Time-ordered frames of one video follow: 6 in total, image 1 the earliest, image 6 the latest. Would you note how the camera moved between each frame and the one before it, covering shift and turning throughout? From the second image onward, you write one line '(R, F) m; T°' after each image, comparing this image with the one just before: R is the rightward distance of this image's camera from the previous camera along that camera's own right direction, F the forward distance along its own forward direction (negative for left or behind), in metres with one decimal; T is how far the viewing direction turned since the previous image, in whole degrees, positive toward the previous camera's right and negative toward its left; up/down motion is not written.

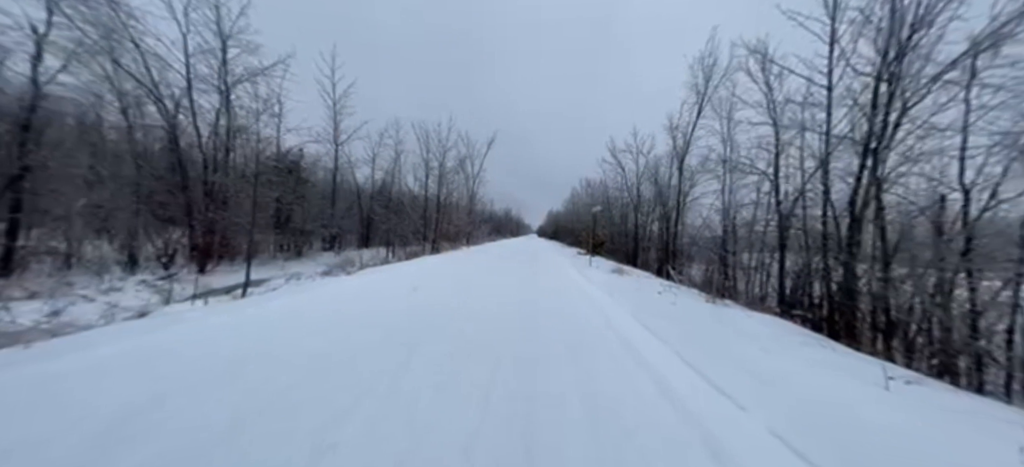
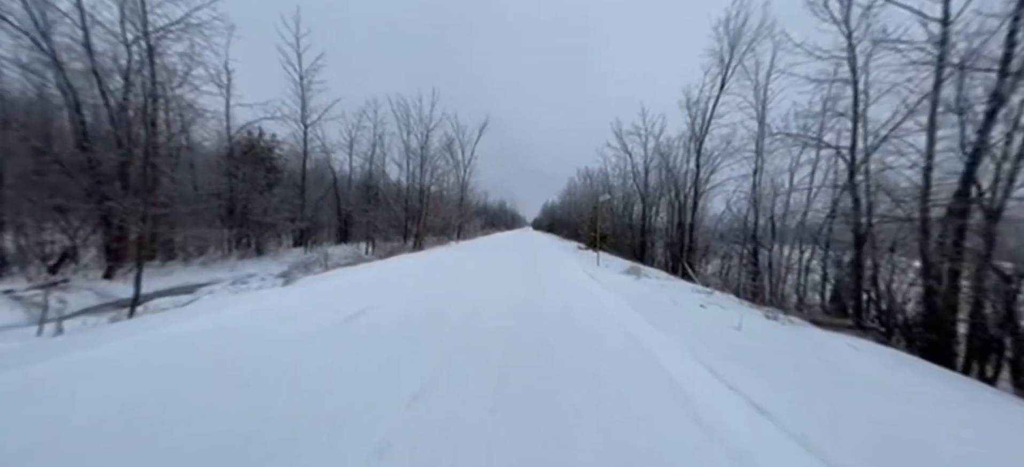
(+0.1, +2.3) m; +1°
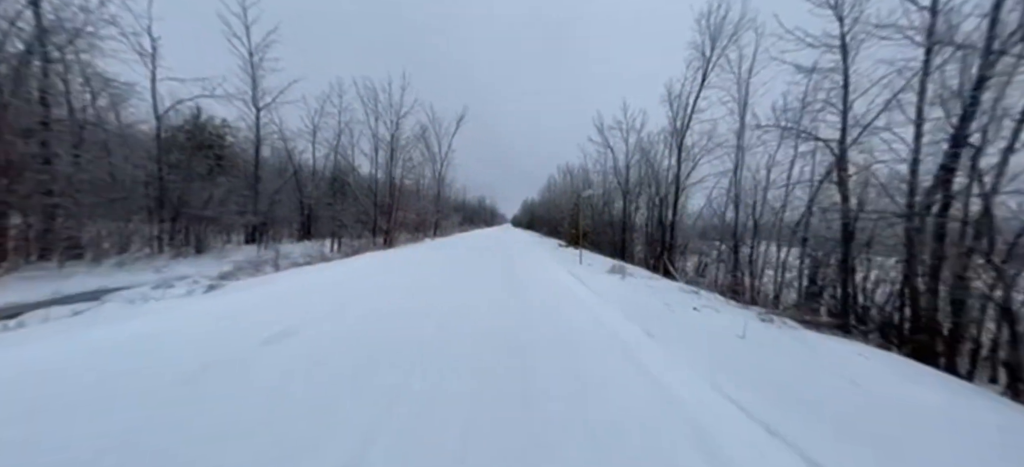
(+0.1, +0.9) m; +4°
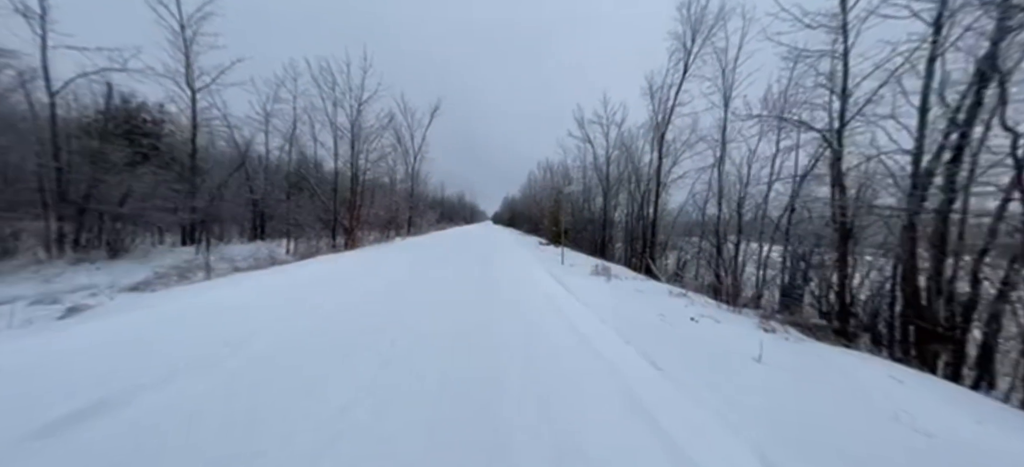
(+0.2, +1.1) m; +4°
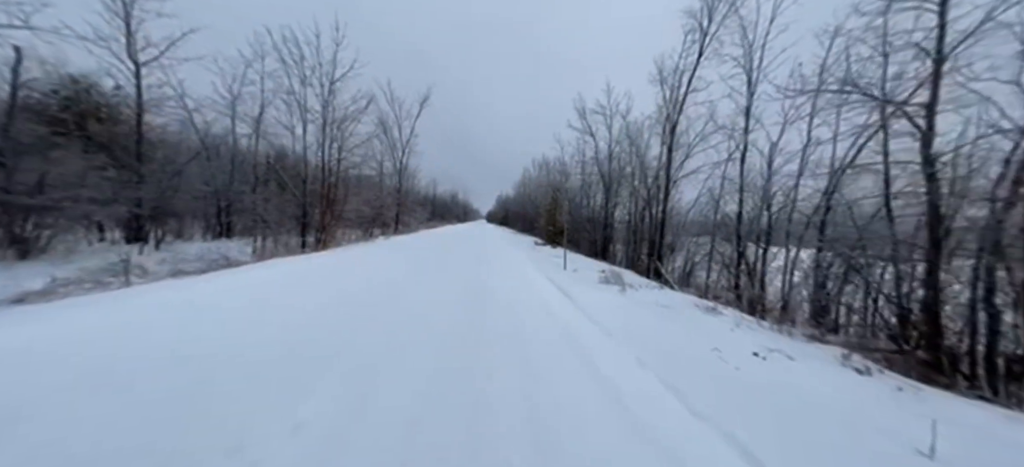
(0.0, +1.6) m; +1°
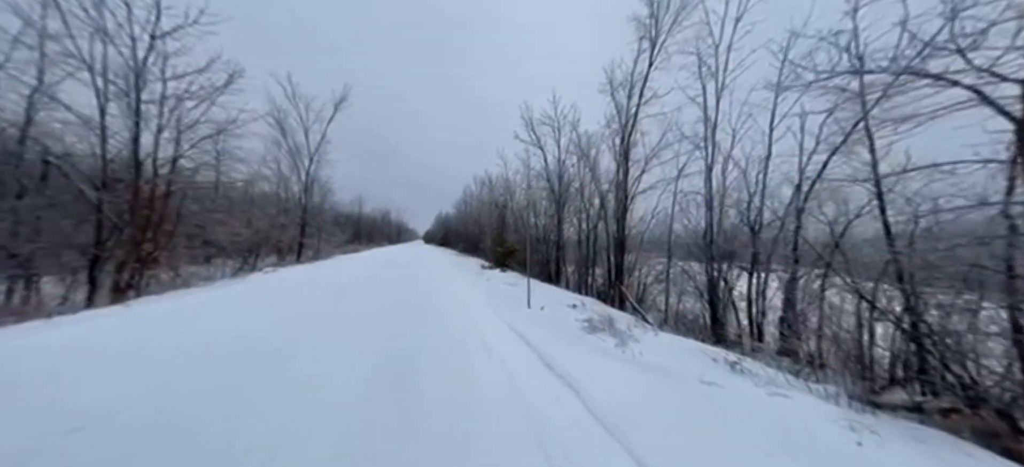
(-0.1, +2.8) m; +12°
